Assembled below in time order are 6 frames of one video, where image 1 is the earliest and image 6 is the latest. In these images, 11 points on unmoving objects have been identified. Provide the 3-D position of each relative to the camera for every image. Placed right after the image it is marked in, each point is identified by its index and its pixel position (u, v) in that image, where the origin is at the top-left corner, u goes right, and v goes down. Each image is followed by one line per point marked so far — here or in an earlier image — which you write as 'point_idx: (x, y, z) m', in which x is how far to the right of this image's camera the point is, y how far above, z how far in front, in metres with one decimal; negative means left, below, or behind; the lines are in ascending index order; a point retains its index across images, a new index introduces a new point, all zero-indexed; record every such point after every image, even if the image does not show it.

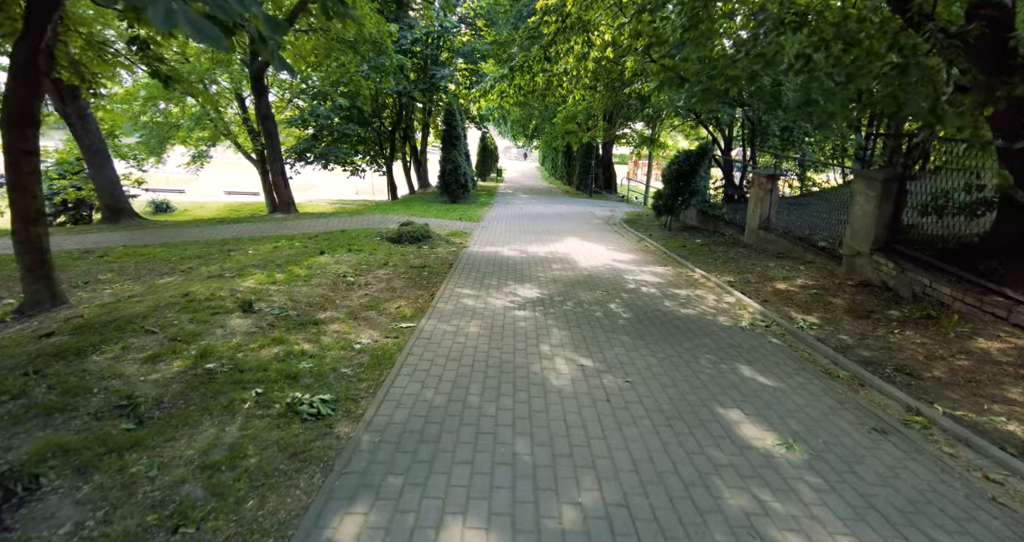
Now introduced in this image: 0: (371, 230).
0: (-3.3, +0.9, +11.7) m
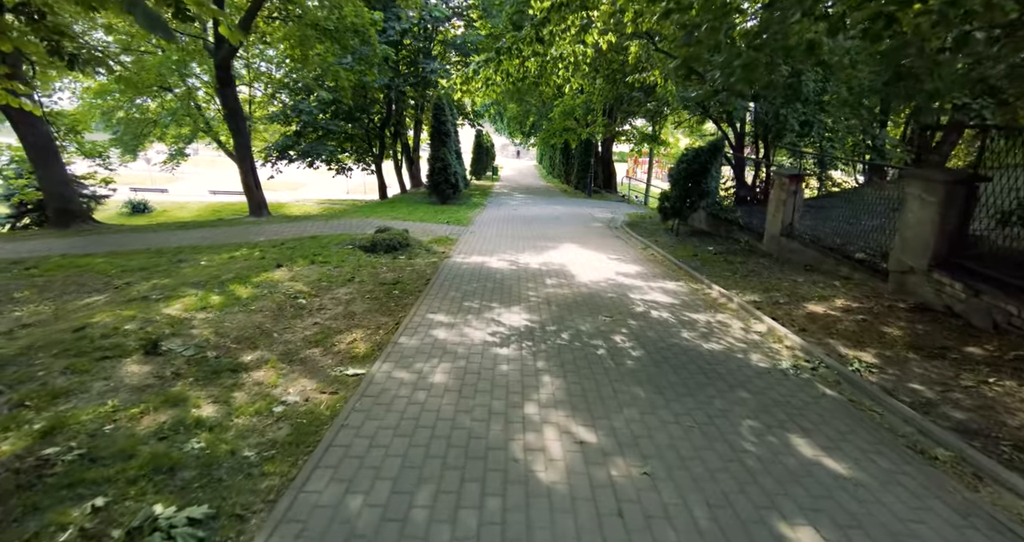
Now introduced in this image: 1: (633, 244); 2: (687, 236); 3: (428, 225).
0: (-3.5, +0.7, +10.5) m
1: (+2.8, +0.6, +11.3) m
2: (+4.2, +0.8, +12.0) m
3: (-2.2, +1.2, +13.0) m
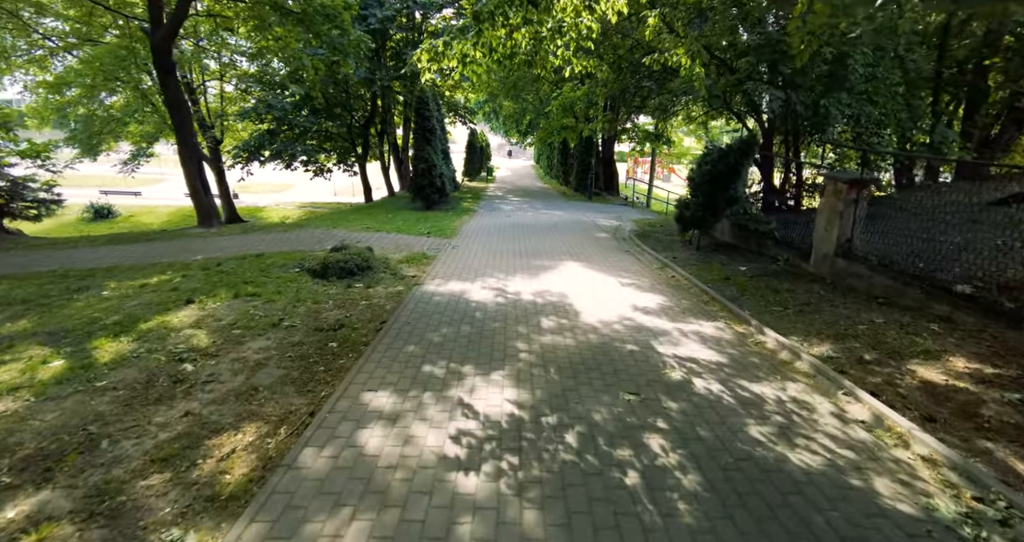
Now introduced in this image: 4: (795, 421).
0: (-3.7, +0.2, +8.6) m
1: (+2.6, +0.2, +9.4) m
2: (+4.0, +0.4, +10.1) m
3: (-2.4, +0.7, +11.1) m
4: (+2.1, -1.1, +3.7) m
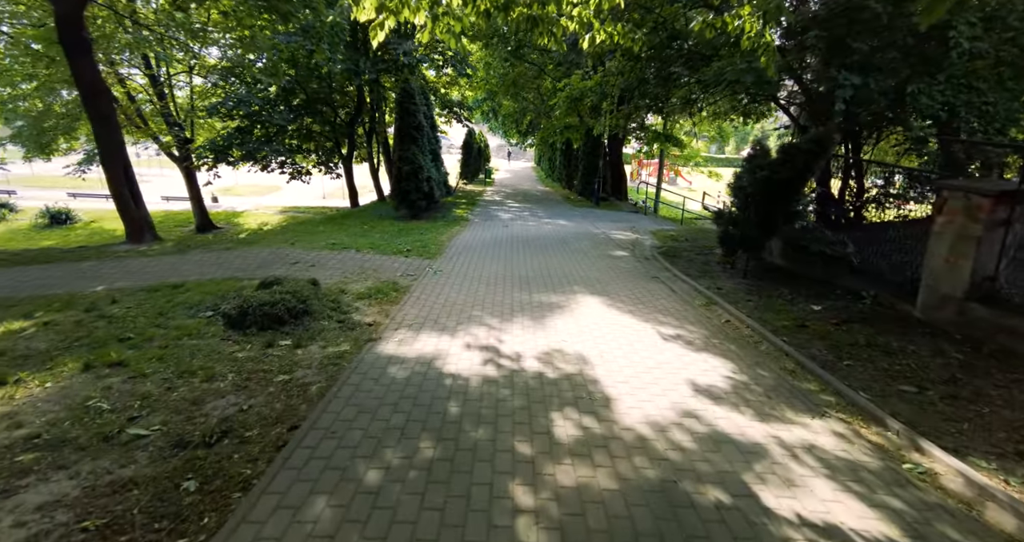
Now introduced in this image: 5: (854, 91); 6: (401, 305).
0: (-3.8, -0.3, +6.4) m
1: (+2.5, -0.4, +7.2) m
2: (+4.0, -0.2, +7.9) m
3: (-2.4, +0.2, +8.9) m
4: (+2.1, -1.6, +1.5) m
5: (+5.2, +2.7, +7.5) m
6: (-1.4, -0.4, +6.4) m
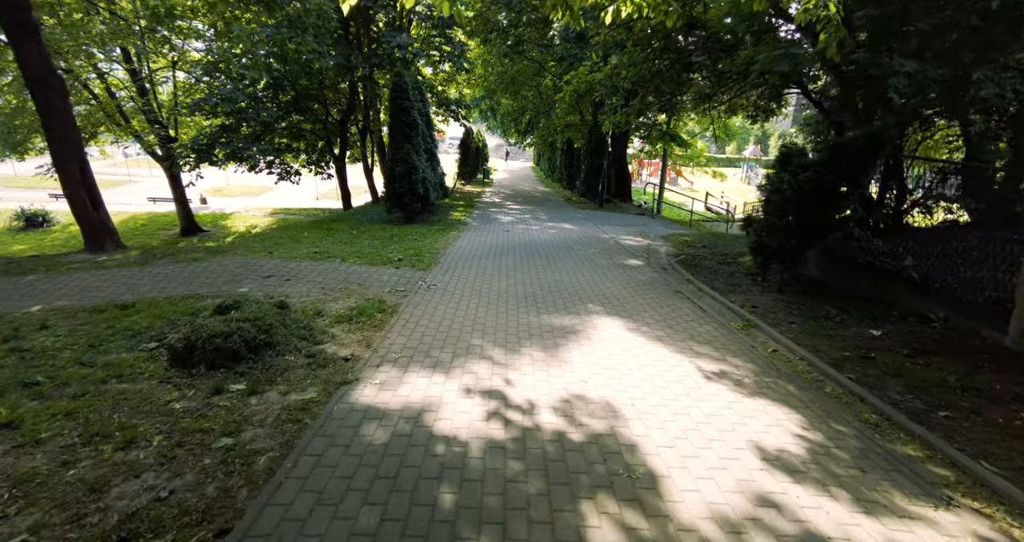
0: (-3.7, -0.5, +5.4) m
1: (+2.6, -0.6, +6.2) m
2: (+4.0, -0.4, +6.9) m
3: (-2.4, 0.0, +7.9) m
4: (+2.2, -1.8, +0.5) m
5: (+5.3, +2.5, +6.5) m
6: (-1.4, -0.6, +5.3) m
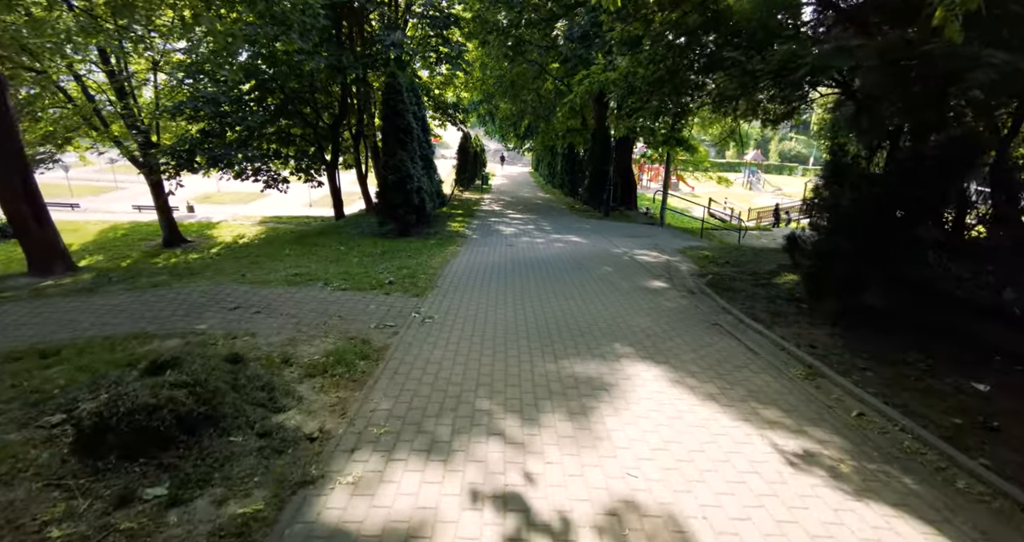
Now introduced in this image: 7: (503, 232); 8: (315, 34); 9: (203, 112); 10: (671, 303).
0: (-3.6, -0.8, +4.2) m
1: (+2.7, -0.9, +5.1) m
2: (+4.1, -0.7, +5.8) m
3: (-2.2, -0.4, +6.8) m
4: (+2.3, -2.1, -0.6) m
5: (+5.4, +2.2, +5.5) m
6: (-1.2, -1.0, +4.2) m
7: (-0.2, +1.1, +14.5) m
8: (-5.7, +6.9, +14.5) m
9: (-10.6, +5.5, +16.9) m
10: (+2.3, -0.5, +7.3) m
